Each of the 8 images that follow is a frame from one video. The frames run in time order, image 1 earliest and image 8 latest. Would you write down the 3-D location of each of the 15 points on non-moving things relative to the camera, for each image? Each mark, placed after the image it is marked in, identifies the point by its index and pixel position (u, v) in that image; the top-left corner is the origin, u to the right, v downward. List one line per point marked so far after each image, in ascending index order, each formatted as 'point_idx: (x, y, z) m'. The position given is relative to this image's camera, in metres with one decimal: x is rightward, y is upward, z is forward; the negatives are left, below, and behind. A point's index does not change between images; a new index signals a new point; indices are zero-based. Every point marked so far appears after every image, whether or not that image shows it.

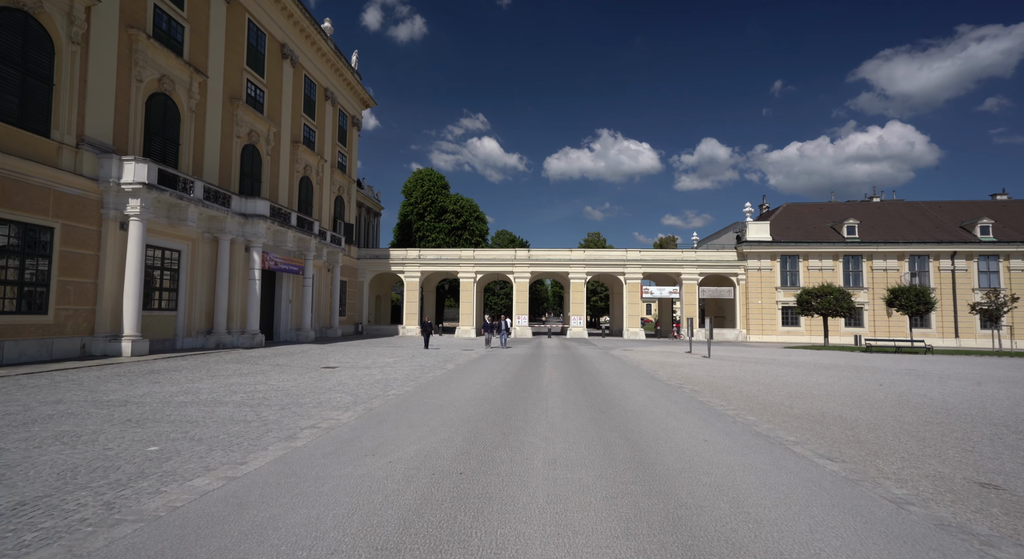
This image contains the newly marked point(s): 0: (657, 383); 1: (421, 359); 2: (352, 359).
0: (+3.7, -2.6, +12.7) m
1: (-3.5, -3.1, +19.2) m
2: (-6.1, -3.1, +19.1) m
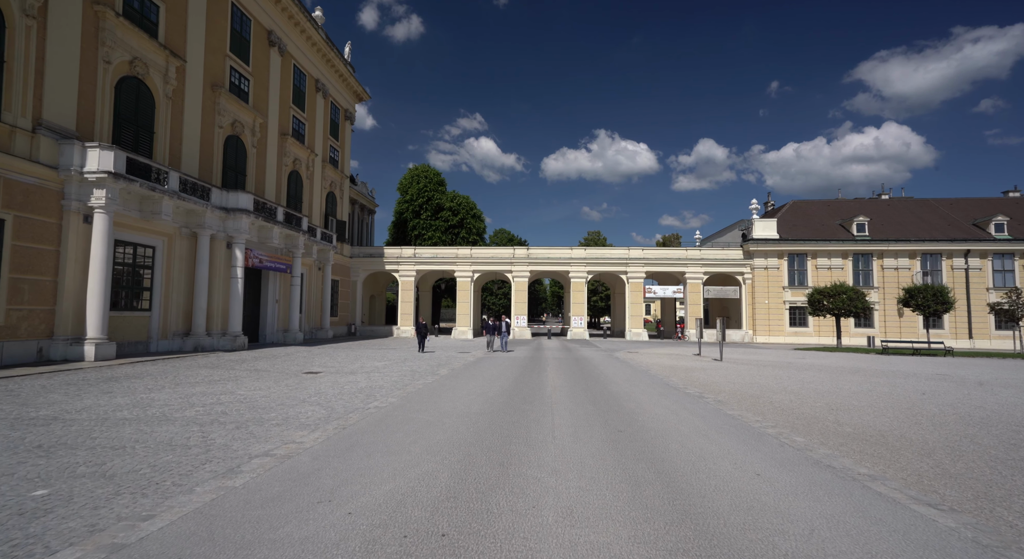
0: (+3.7, -2.5, +11.4) m
1: (-3.5, -3.0, +17.8) m
2: (-6.1, -3.0, +17.8) m
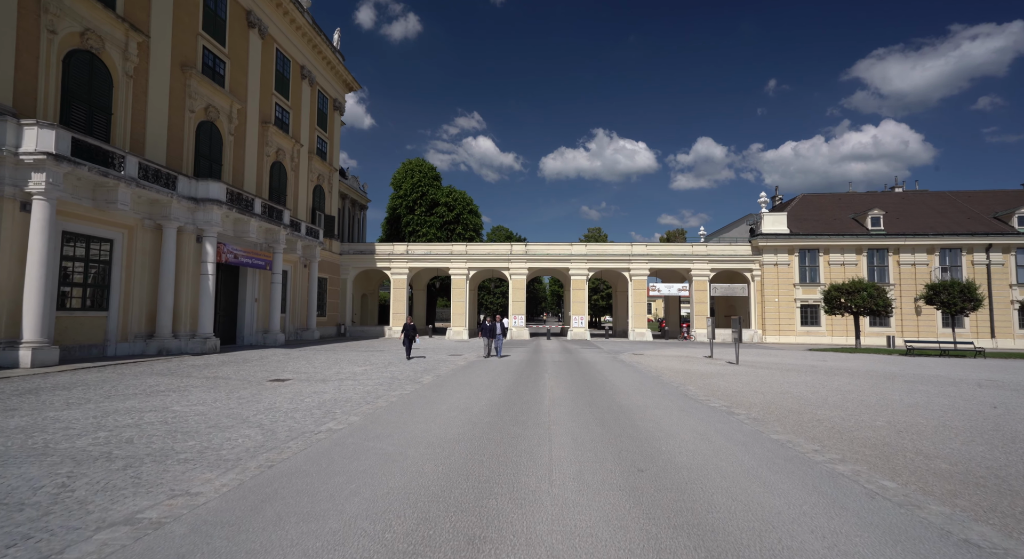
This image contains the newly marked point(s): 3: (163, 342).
0: (+3.5, -2.3, +9.7) m
1: (-3.7, -2.8, +16.0) m
2: (-6.3, -2.8, +16.0) m
3: (-13.1, -2.3, +18.8) m
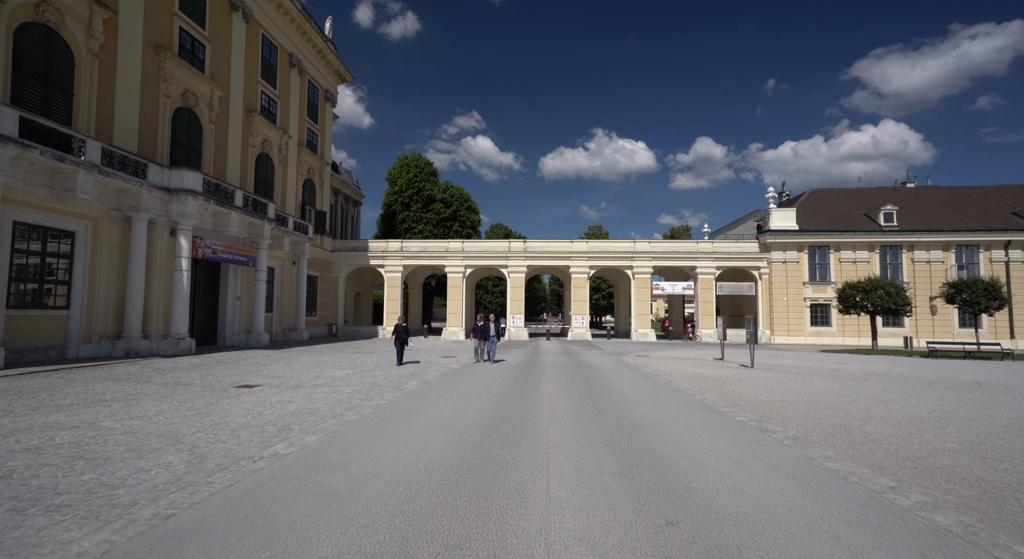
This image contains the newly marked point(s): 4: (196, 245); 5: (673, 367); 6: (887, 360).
0: (+3.4, -2.2, +8.3) m
1: (-3.8, -2.7, +14.7) m
2: (-6.4, -2.7, +14.6) m
3: (-13.3, -2.2, +17.4) m
4: (-12.5, +1.4, +19.9) m
5: (+5.4, -3.0, +16.9) m
6: (+14.1, -3.0, +18.8) m
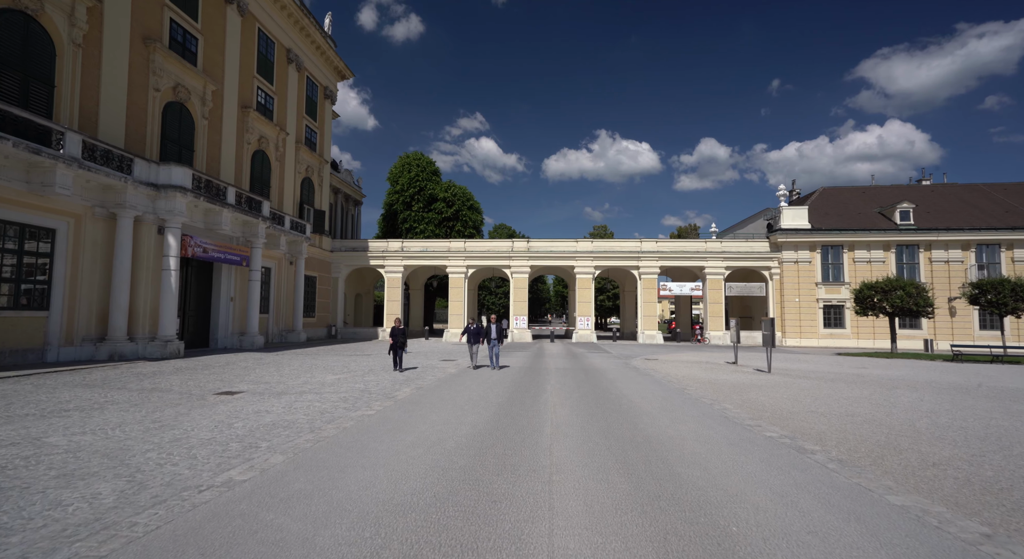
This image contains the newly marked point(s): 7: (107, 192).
0: (+3.4, -2.2, +7.4) m
1: (-3.8, -2.7, +13.8) m
2: (-6.4, -2.7, +13.7) m
3: (-13.2, -2.2, +16.6) m
4: (-12.5, +1.4, +19.1) m
5: (+5.5, -2.9, +15.9) m
6: (+14.2, -3.0, +17.8) m
7: (-13.5, +2.9, +16.7) m
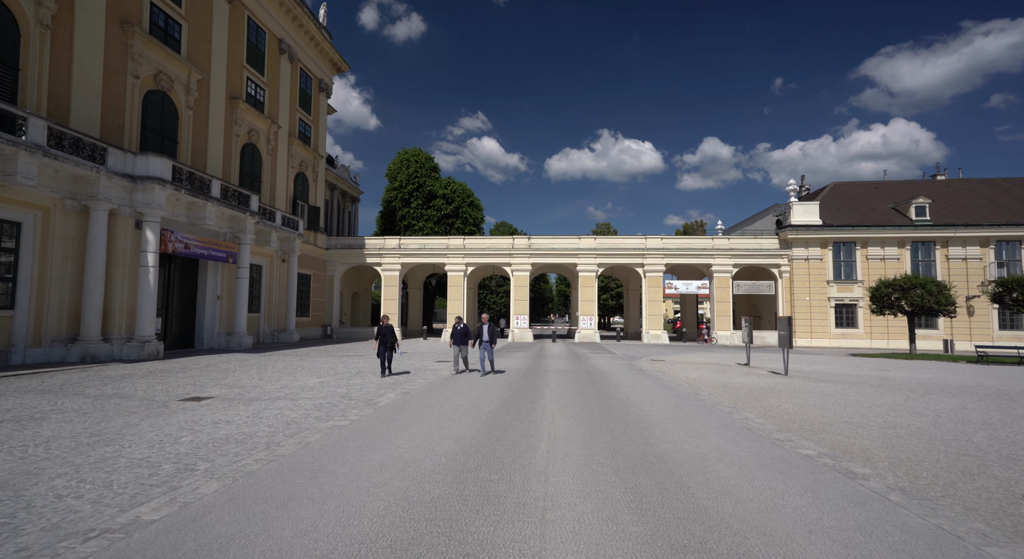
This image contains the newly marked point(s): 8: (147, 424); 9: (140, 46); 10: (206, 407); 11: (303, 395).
0: (+3.3, -2.0, +6.3) m
1: (-3.9, -2.6, +12.8) m
2: (-6.5, -2.6, +12.7) m
3: (-13.3, -2.1, +15.7) m
4: (-12.5, +1.5, +18.2) m
5: (+5.4, -2.8, +14.9) m
6: (+14.2, -2.9, +16.6) m
7: (-13.6, +3.0, +15.7) m
8: (-5.6, -2.2, +7.8) m
9: (-14.0, +8.8, +18.8) m
10: (-5.7, -2.4, +9.4) m
11: (-4.5, -2.5, +10.7) m
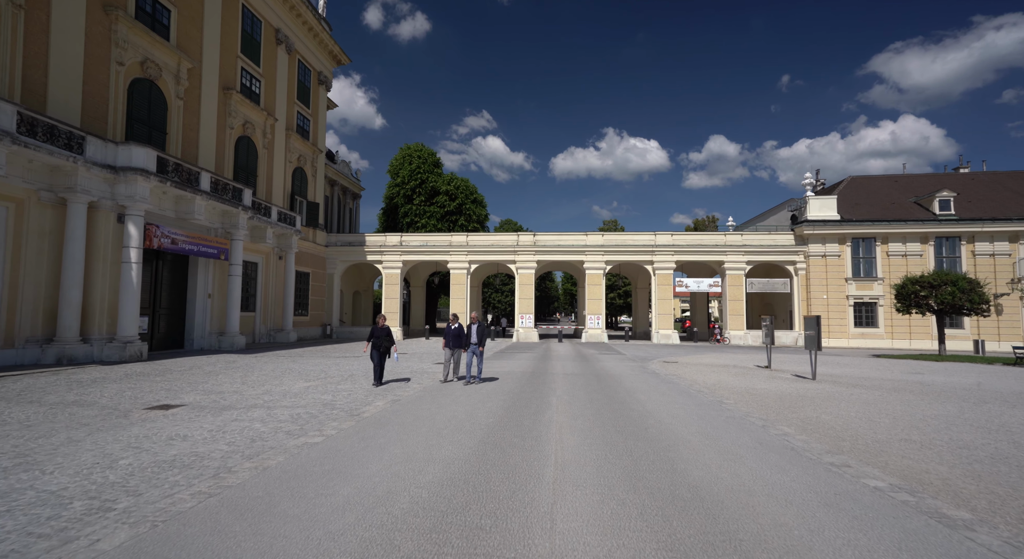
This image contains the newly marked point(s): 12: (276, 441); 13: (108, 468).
0: (+3.3, -2.0, +5.2) m
1: (-3.8, -2.5, +11.7) m
2: (-6.4, -2.5, +11.7) m
3: (-13.2, -2.0, +14.7) m
4: (-12.4, +1.6, +17.2) m
5: (+5.5, -2.7, +13.7) m
6: (+14.3, -2.8, +15.4) m
7: (-13.5, +3.1, +14.8) m
8: (-5.6, -2.1, +6.7) m
9: (-13.8, +8.9, +17.9) m
10: (-5.7, -2.3, +8.4) m
11: (-4.4, -2.4, +9.7) m
12: (-3.1, -2.1, +6.5) m
13: (-4.3, -2.0, +5.4) m
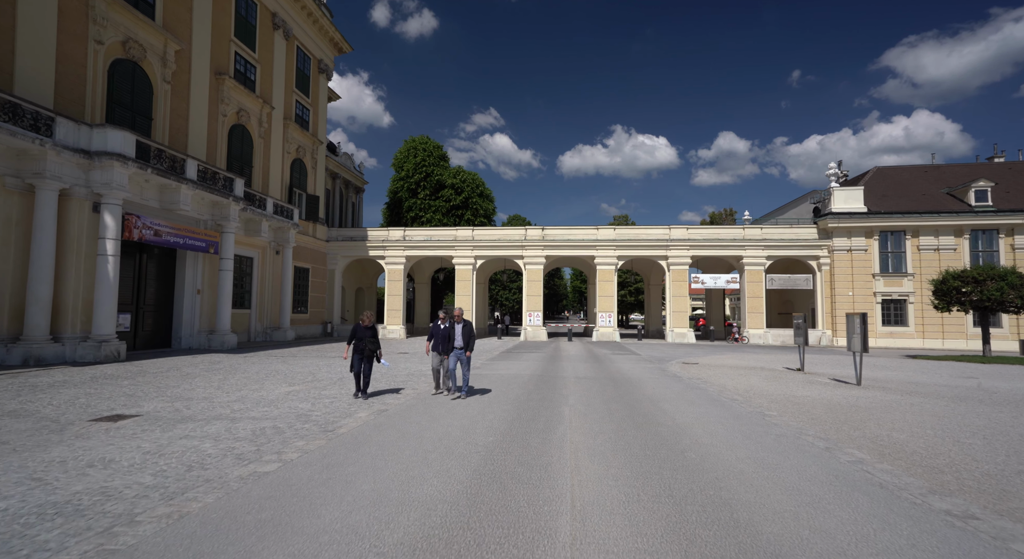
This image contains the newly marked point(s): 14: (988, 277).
0: (+3.3, -1.8, +3.8) m
1: (-3.7, -2.3, +10.4) m
2: (-6.3, -2.3, +10.5) m
3: (-13.0, -1.8, +13.6) m
4: (-12.2, +1.8, +16.0) m
5: (+5.7, -2.5, +12.3) m
6: (+14.5, -2.6, +13.8) m
7: (-13.3, +3.3, +13.6) m
8: (-5.6, -2.0, +5.5) m
9: (-13.6, +9.1, +16.6) m
10: (-5.6, -2.1, +7.1) m
11: (-4.3, -2.2, +8.4) m
12: (-3.0, -1.9, +5.2) m
13: (-4.3, -1.9, +4.1) m
14: (+17.9, +0.1, +18.9) m
